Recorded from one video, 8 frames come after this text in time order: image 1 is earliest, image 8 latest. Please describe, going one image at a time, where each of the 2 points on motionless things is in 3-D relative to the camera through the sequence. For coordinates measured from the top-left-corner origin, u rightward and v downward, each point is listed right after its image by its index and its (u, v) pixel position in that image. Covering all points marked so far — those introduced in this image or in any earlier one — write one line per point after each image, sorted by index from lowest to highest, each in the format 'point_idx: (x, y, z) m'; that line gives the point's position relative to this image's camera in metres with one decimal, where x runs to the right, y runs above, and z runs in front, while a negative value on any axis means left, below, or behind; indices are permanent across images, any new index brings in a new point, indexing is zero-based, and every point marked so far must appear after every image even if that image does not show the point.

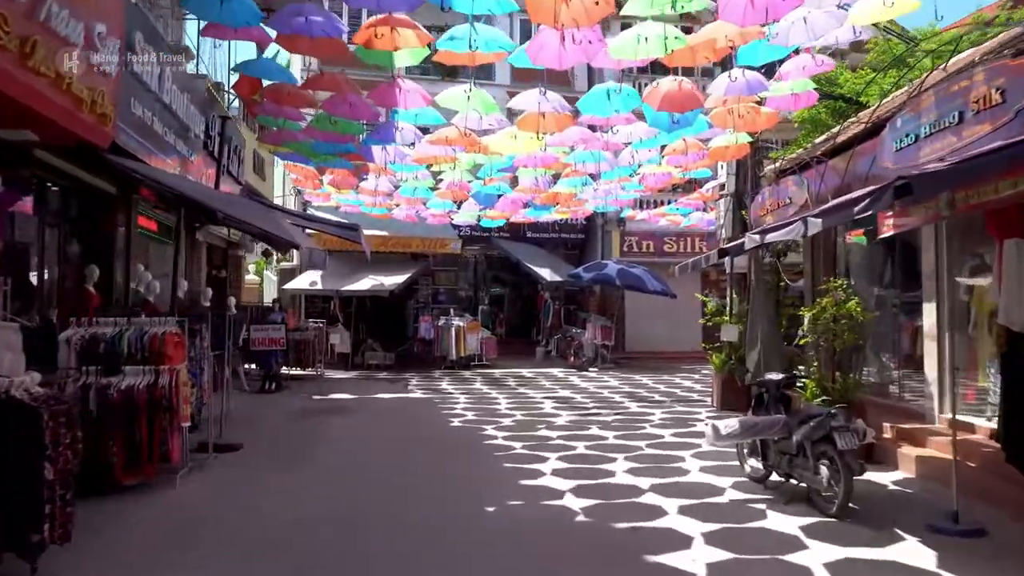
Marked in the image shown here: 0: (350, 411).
0: (-2.1, -1.6, +11.4) m
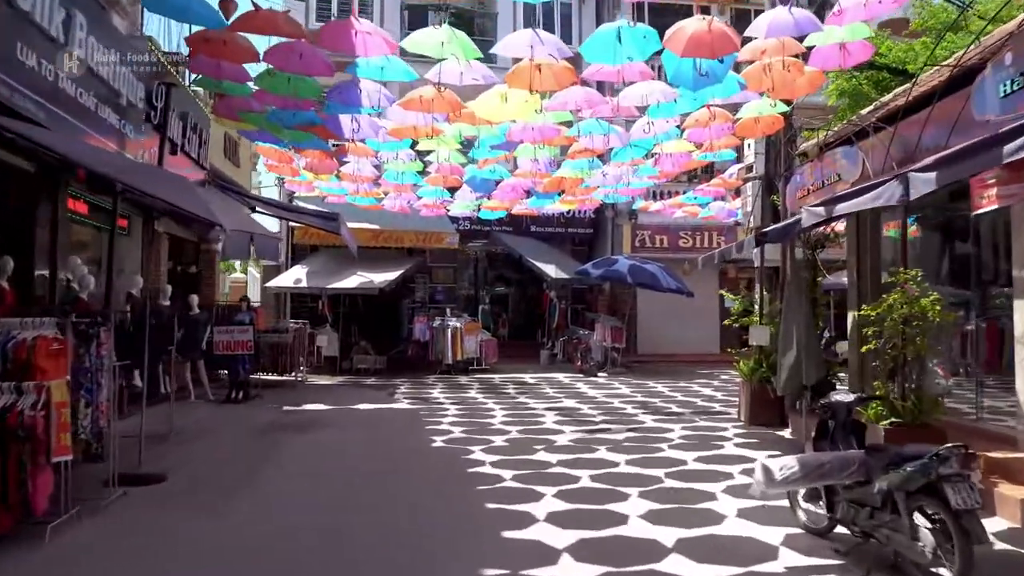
0: (-2.2, -1.6, +10.0) m
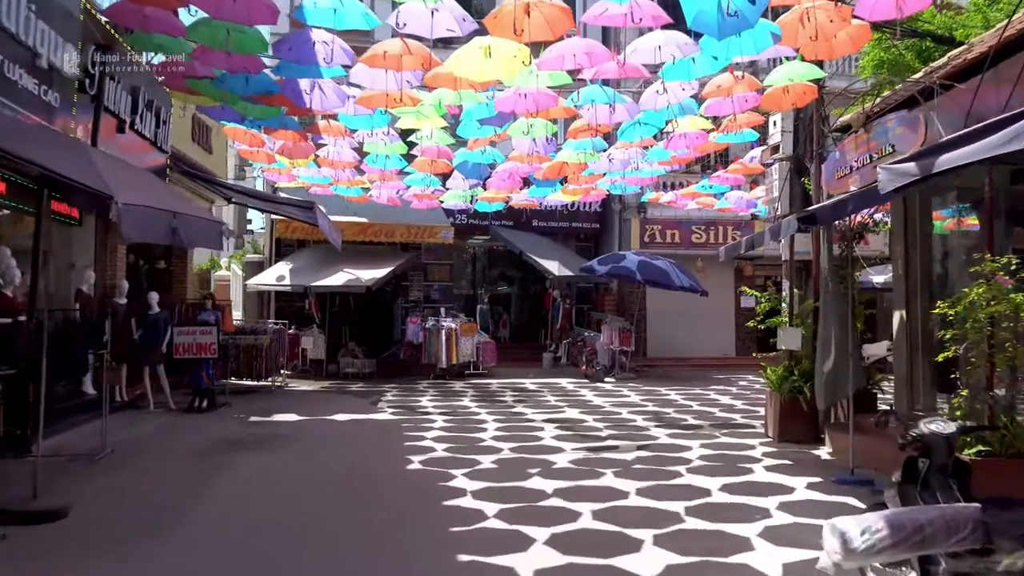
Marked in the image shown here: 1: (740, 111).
0: (-2.2, -1.5, +8.7) m
1: (+2.2, +1.7, +8.6) m
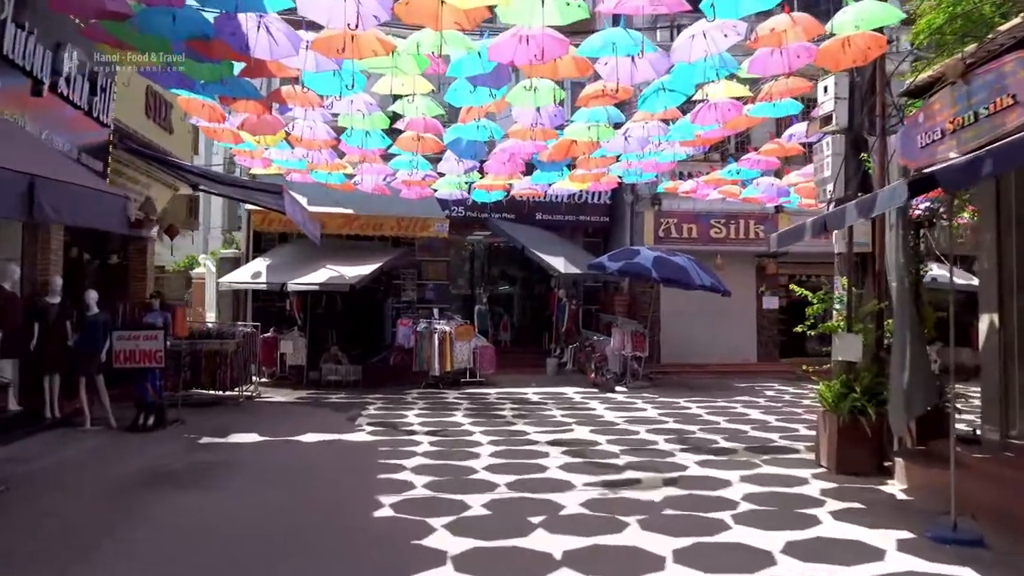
0: (-2.3, -1.5, +7.2) m
1: (+2.2, +1.8, +7.1) m
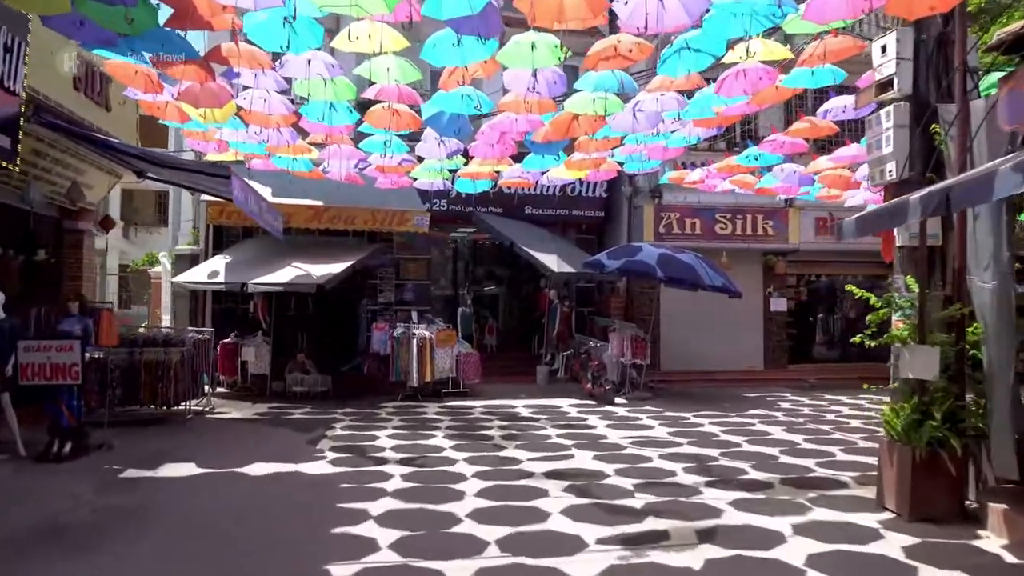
0: (-2.3, -1.5, +5.7) m
1: (+2.2, +1.7, +5.7) m
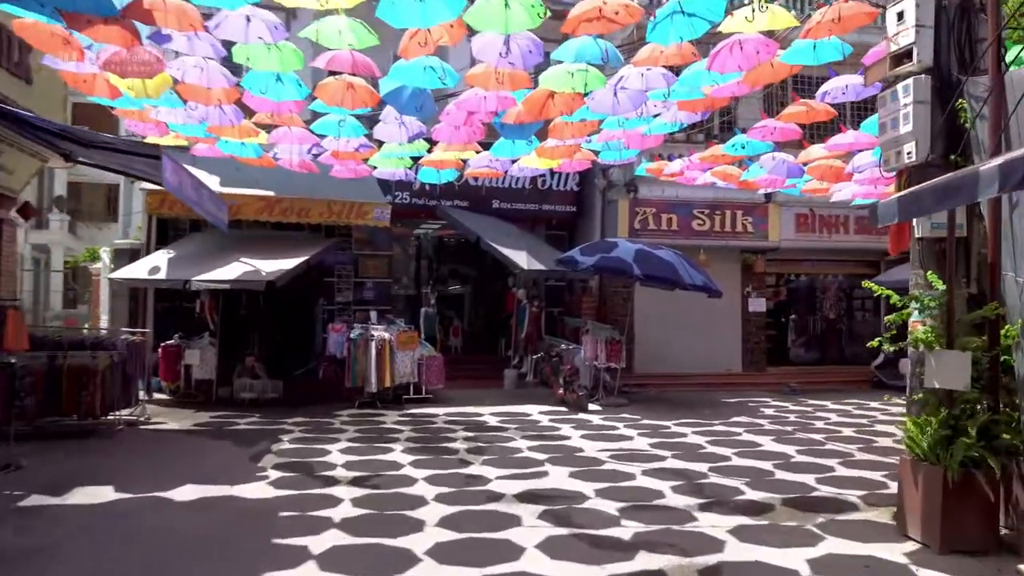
0: (-2.5, -1.5, +4.8) m
1: (+2.0, +1.8, +4.9) m
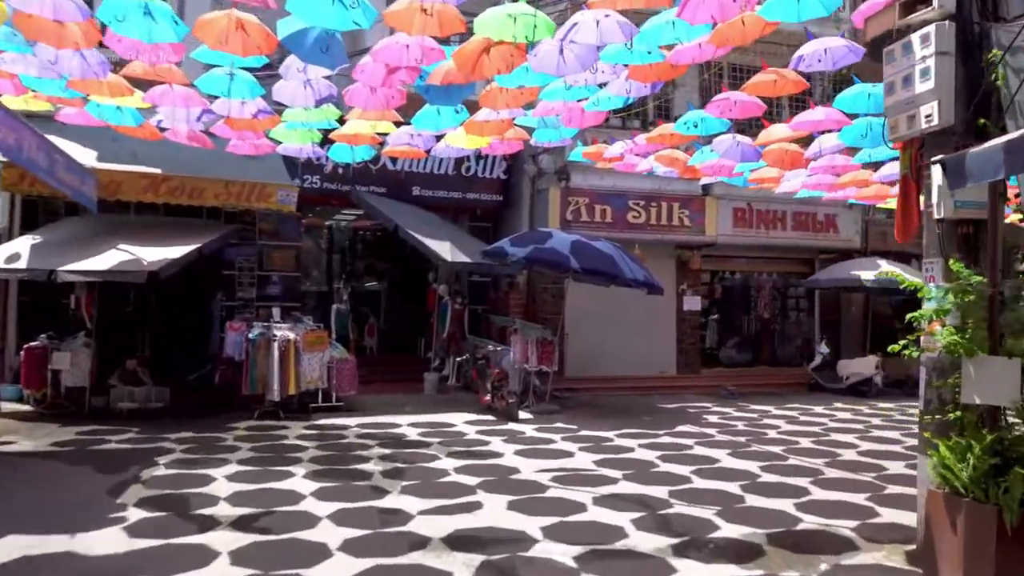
0: (-2.7, -1.4, +3.3) m
1: (+1.8, +1.8, +3.8) m
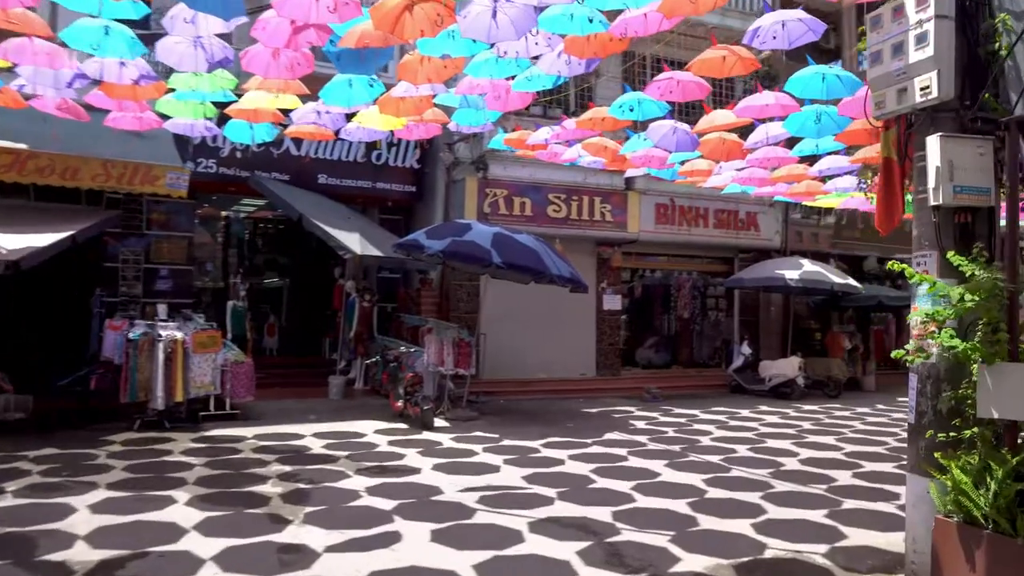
0: (-2.9, -1.3, +2.1) m
1: (+1.6, +1.8, +3.2) m
